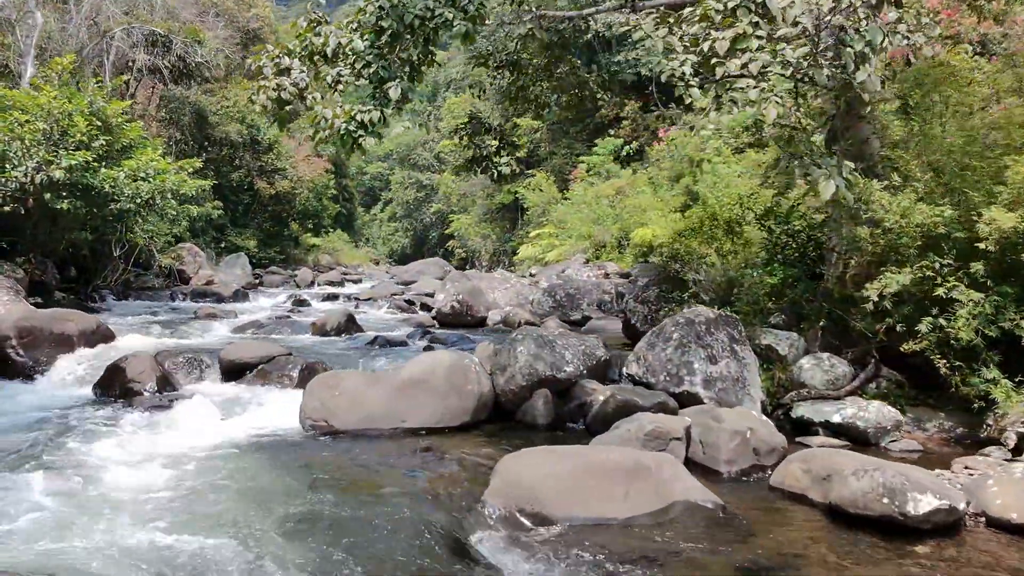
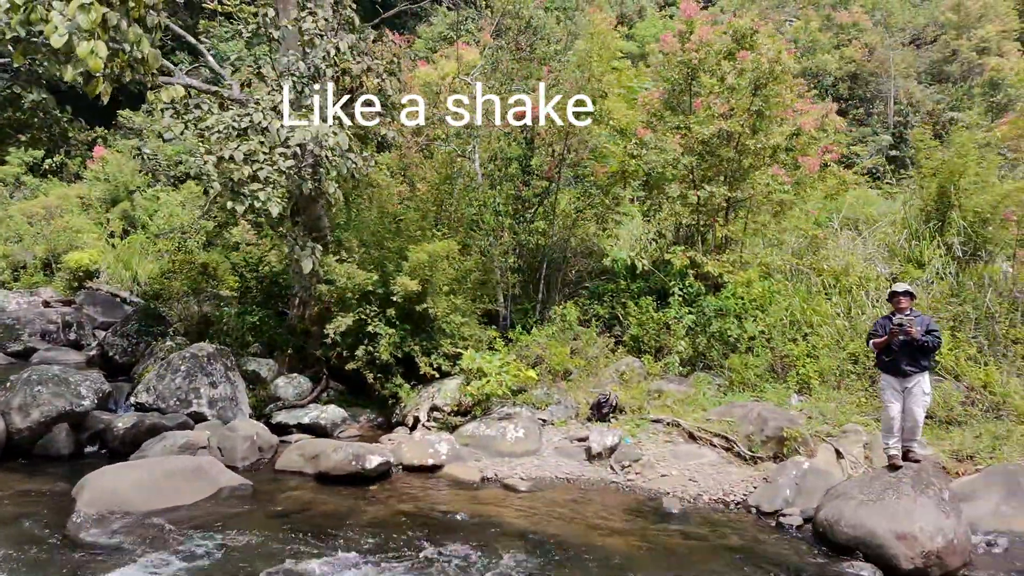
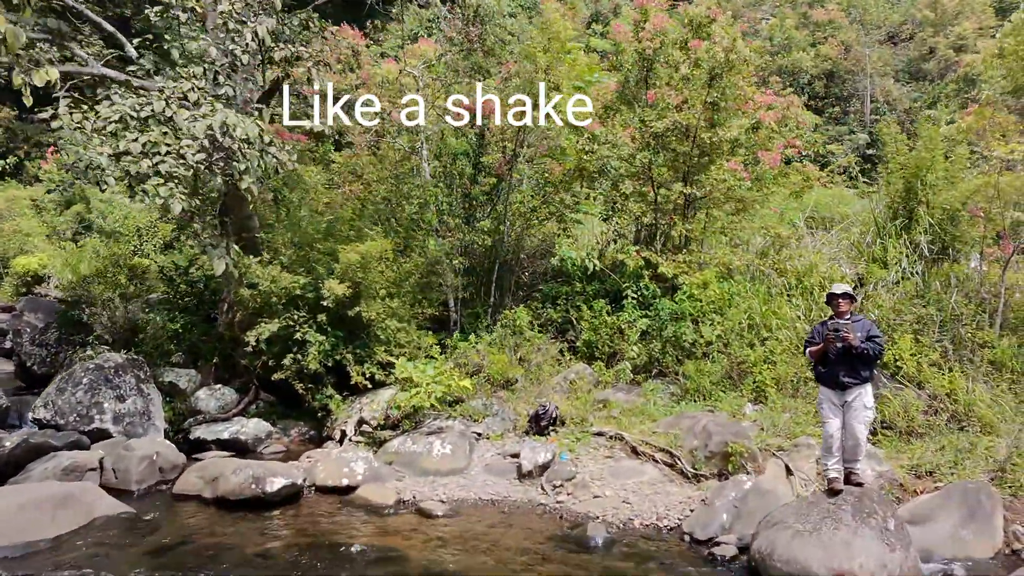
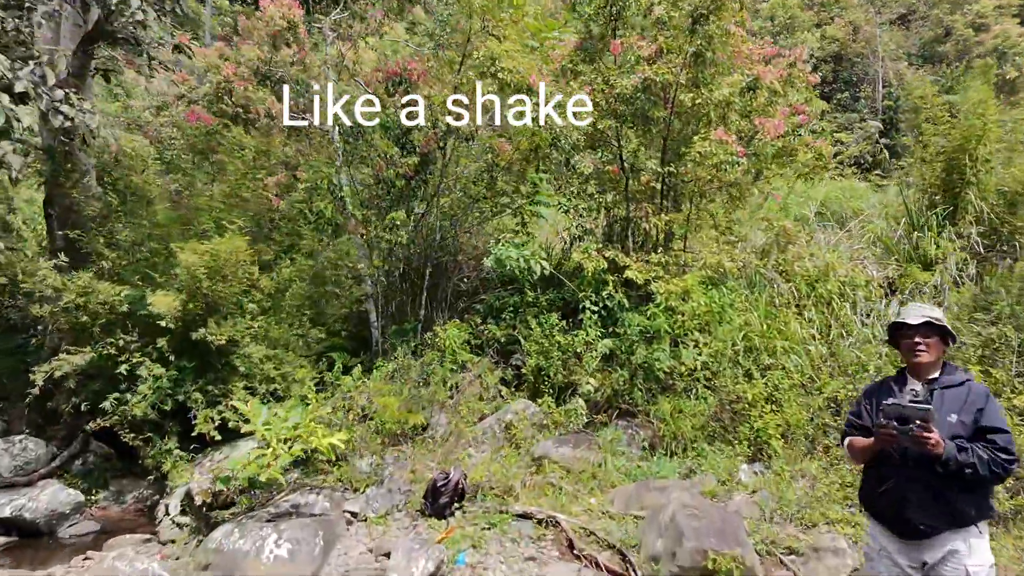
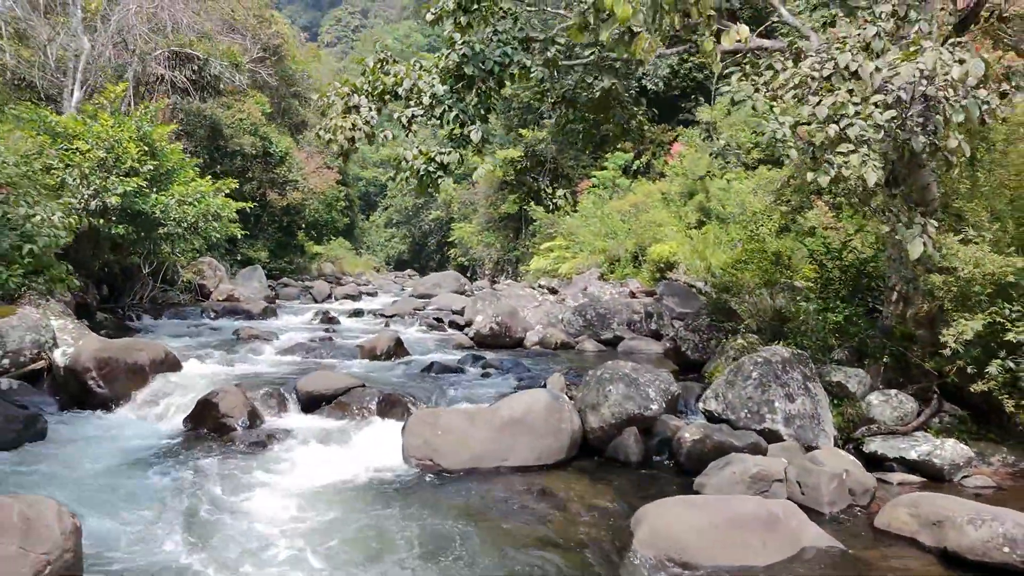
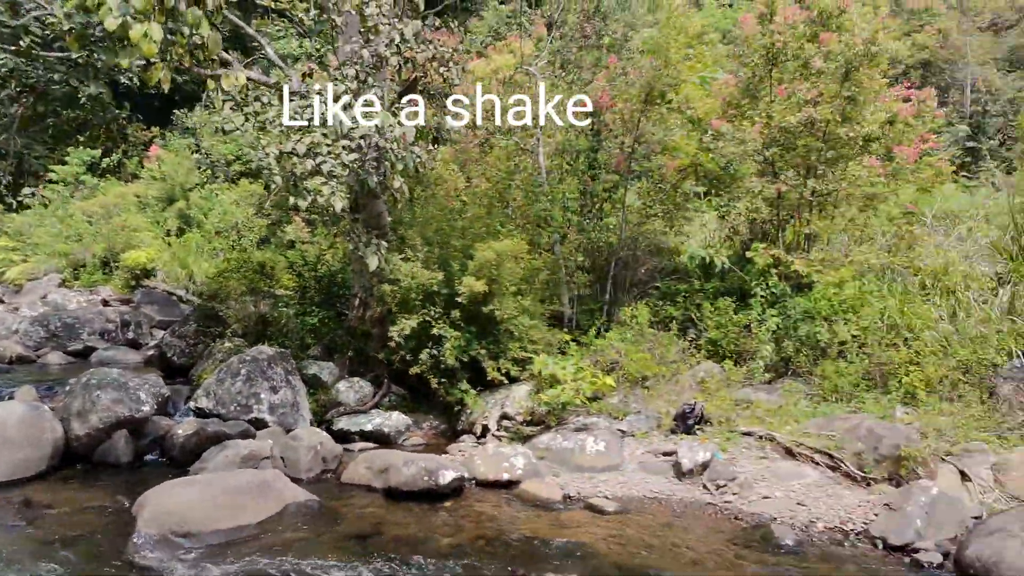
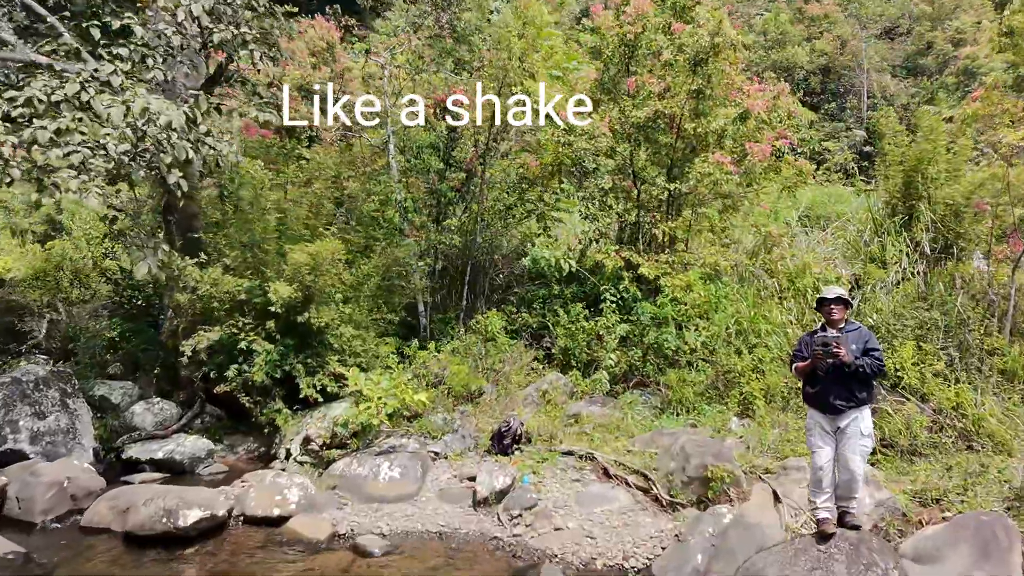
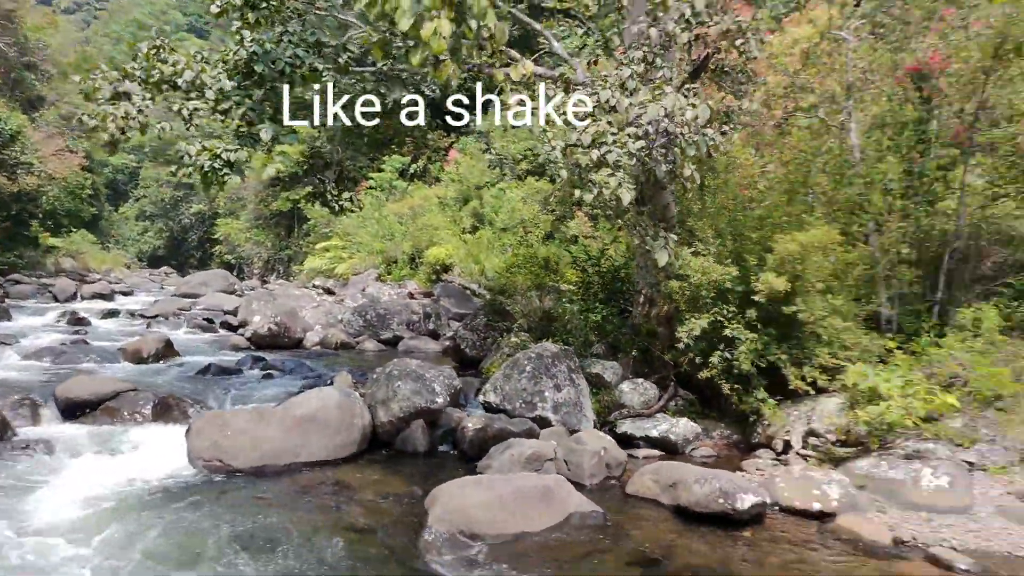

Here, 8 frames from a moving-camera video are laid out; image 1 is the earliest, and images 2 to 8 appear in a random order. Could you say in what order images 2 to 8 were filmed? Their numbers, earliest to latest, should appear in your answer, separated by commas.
5, 8, 6, 2, 3, 7, 4
